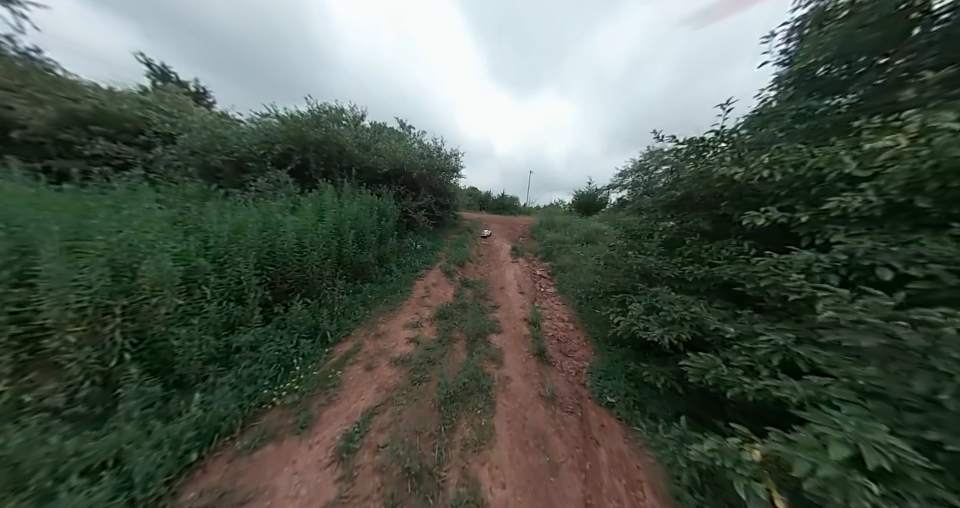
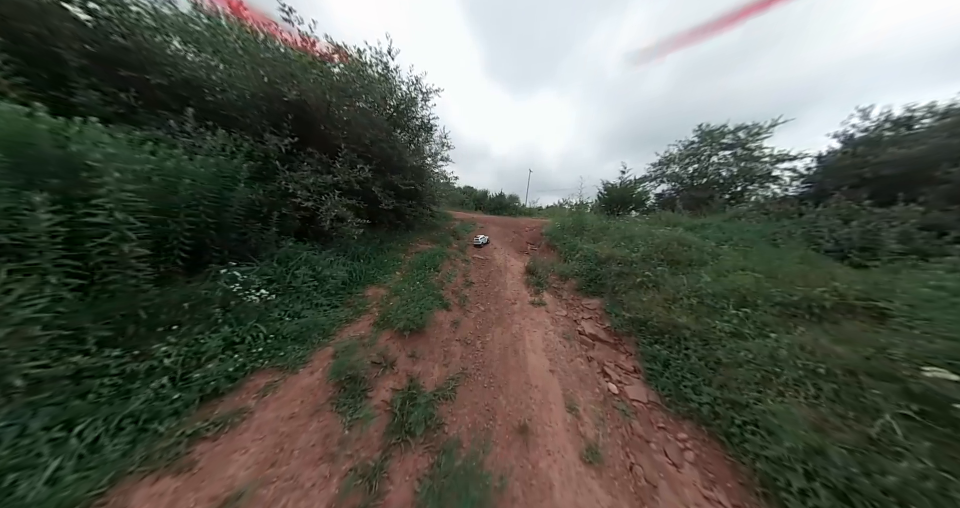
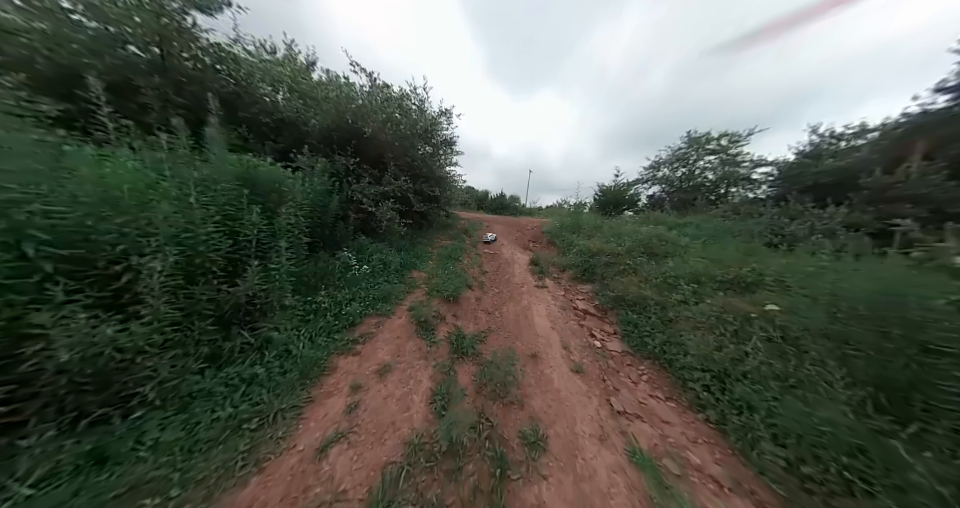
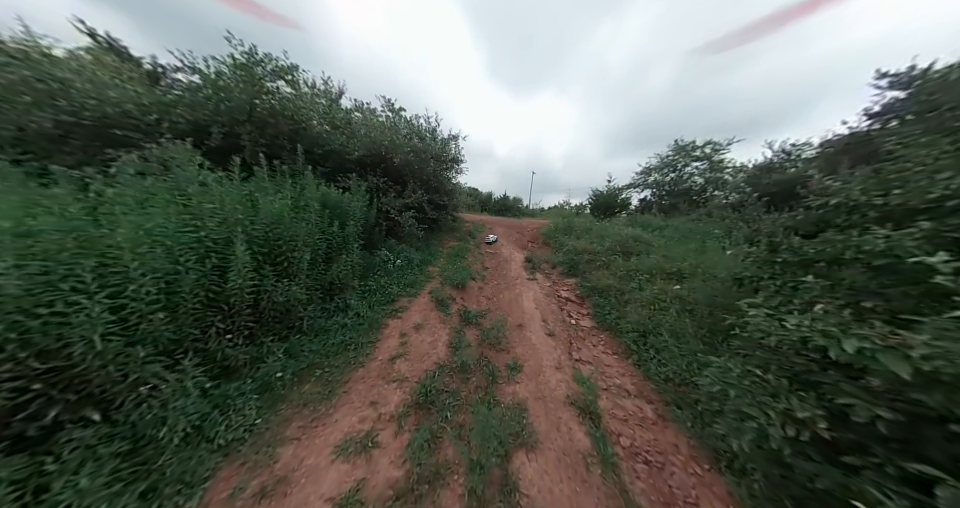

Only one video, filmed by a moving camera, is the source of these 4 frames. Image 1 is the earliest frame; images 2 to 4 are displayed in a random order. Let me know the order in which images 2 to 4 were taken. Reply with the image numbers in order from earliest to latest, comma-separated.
4, 3, 2
